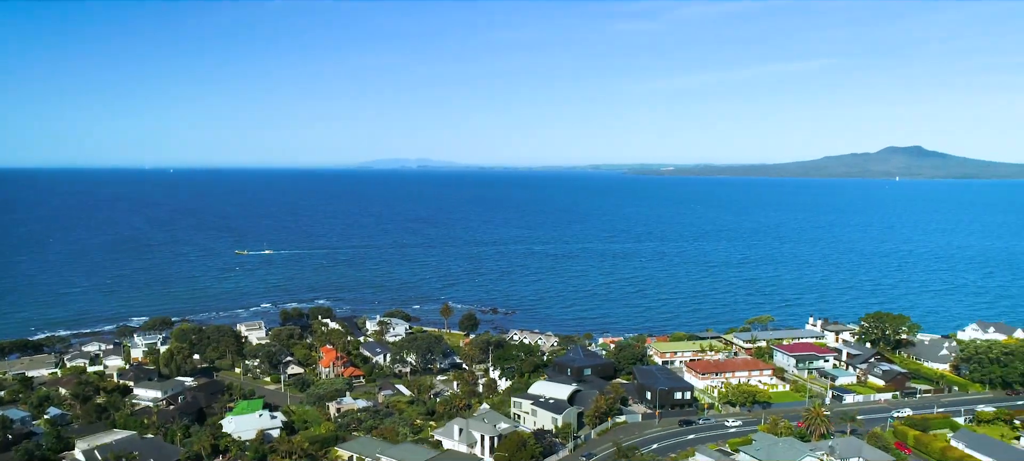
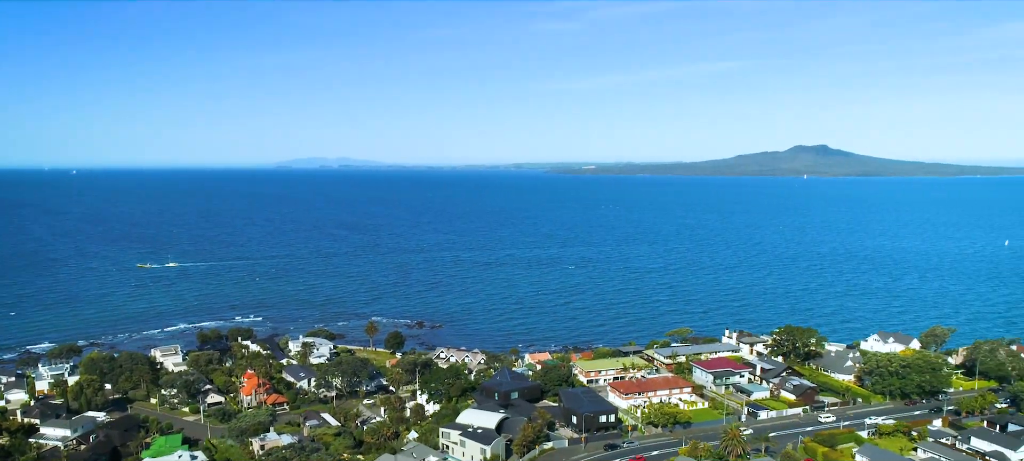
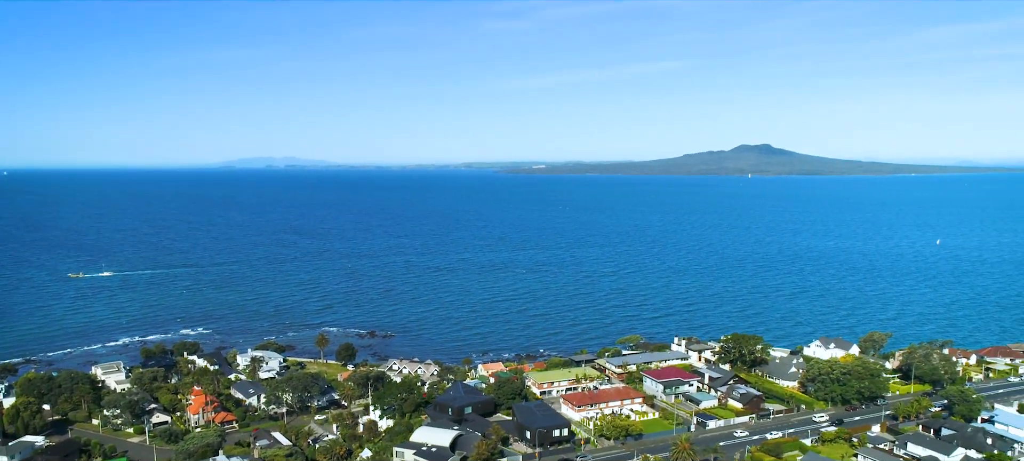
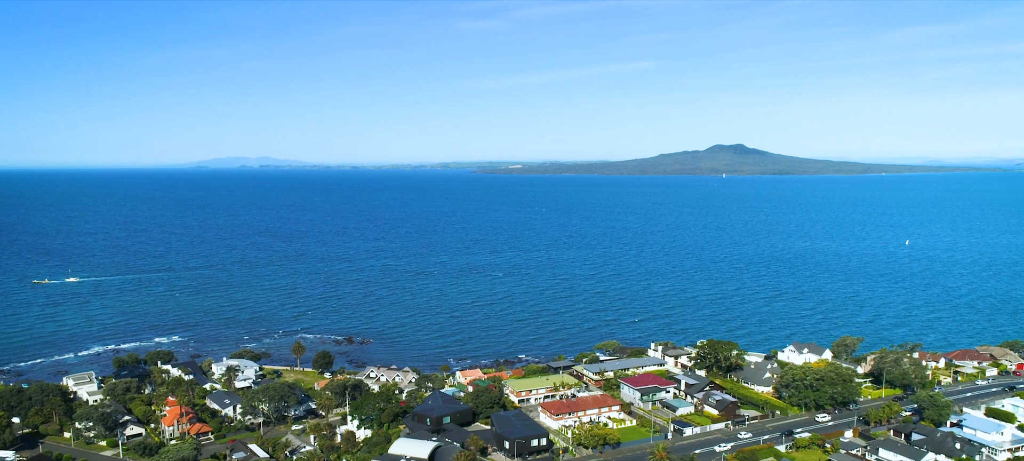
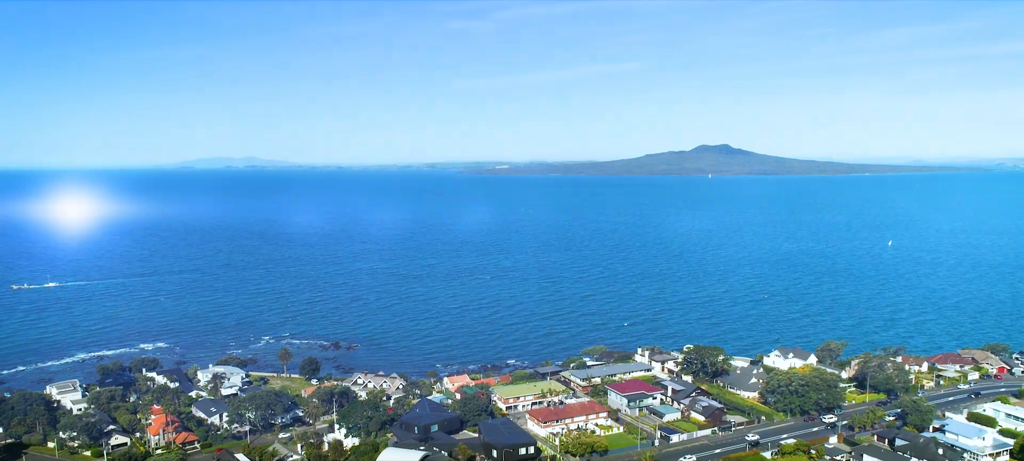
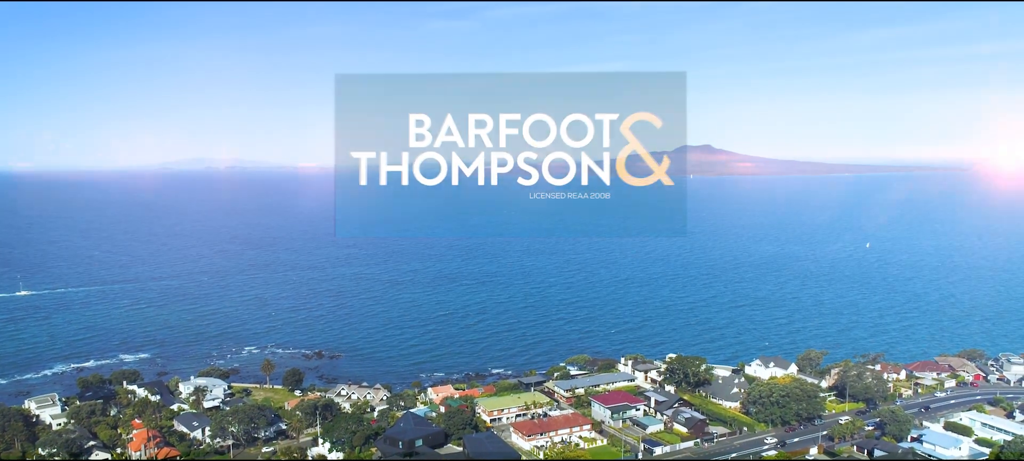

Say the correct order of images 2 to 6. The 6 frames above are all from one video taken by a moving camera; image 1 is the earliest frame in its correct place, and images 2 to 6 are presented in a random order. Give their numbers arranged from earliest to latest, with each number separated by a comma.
2, 3, 4, 5, 6
